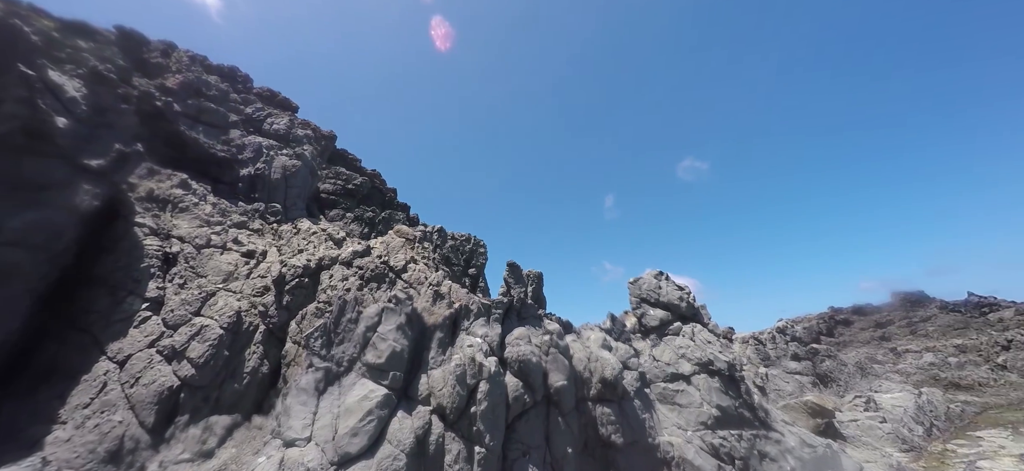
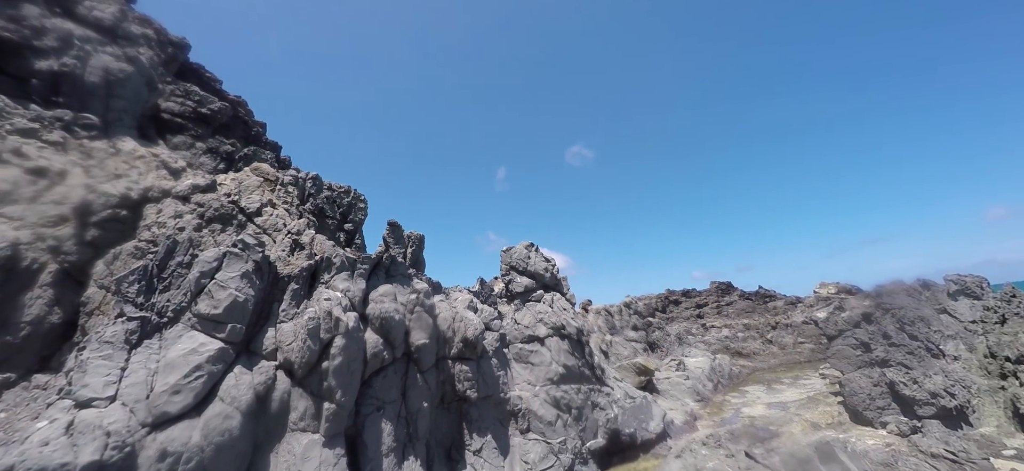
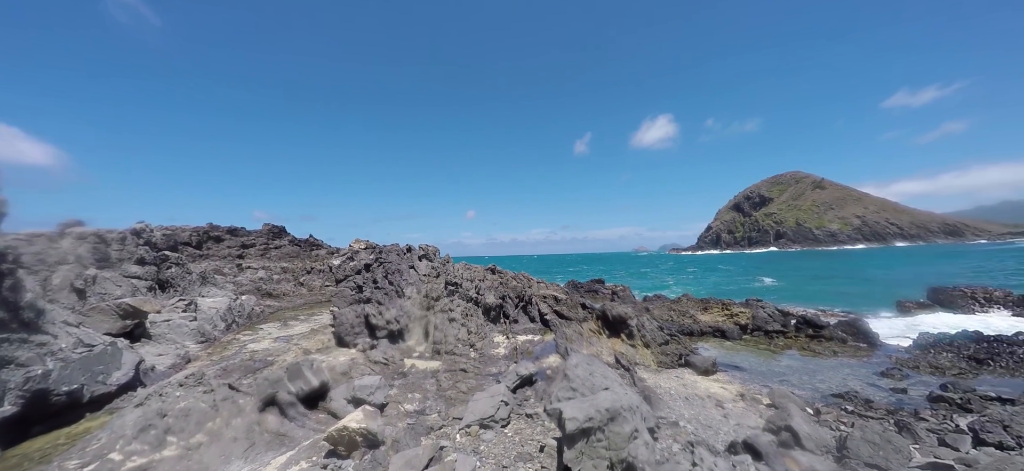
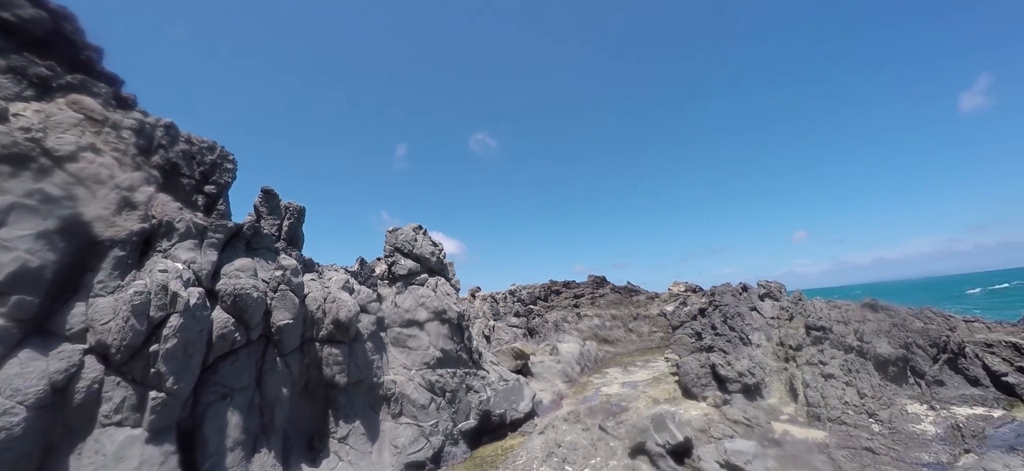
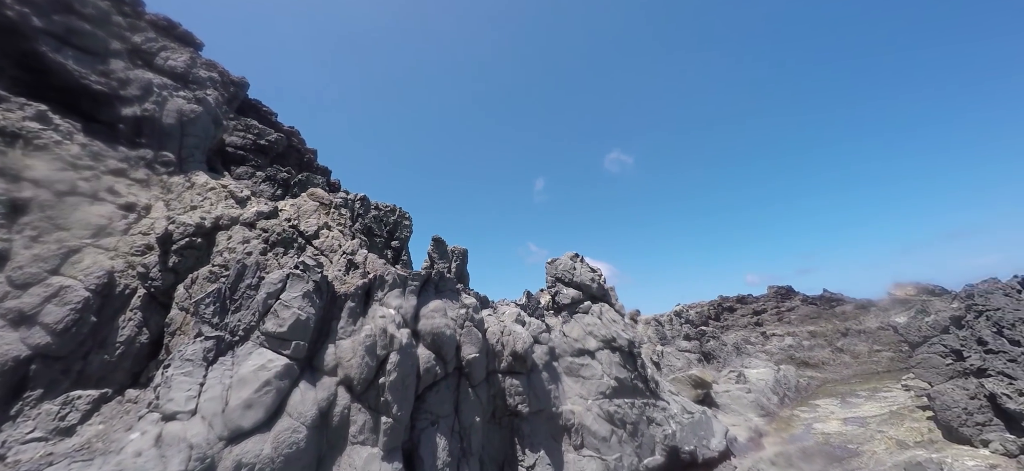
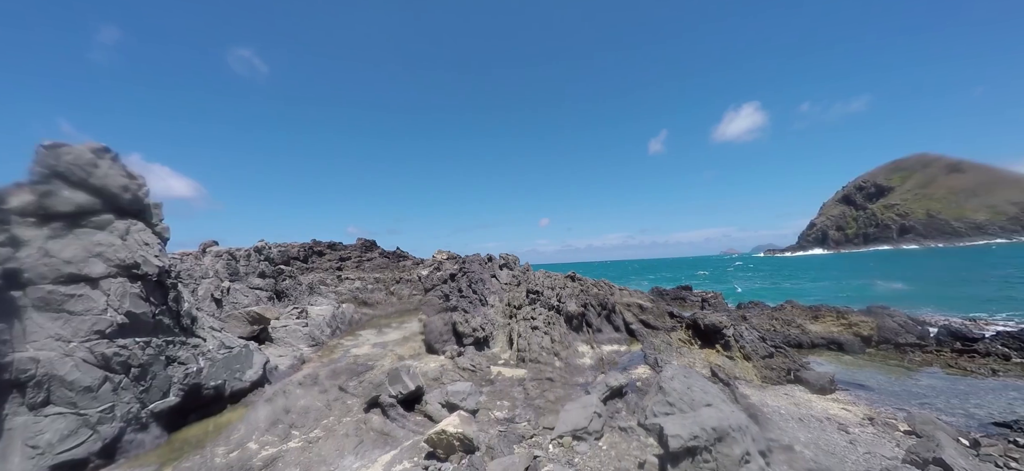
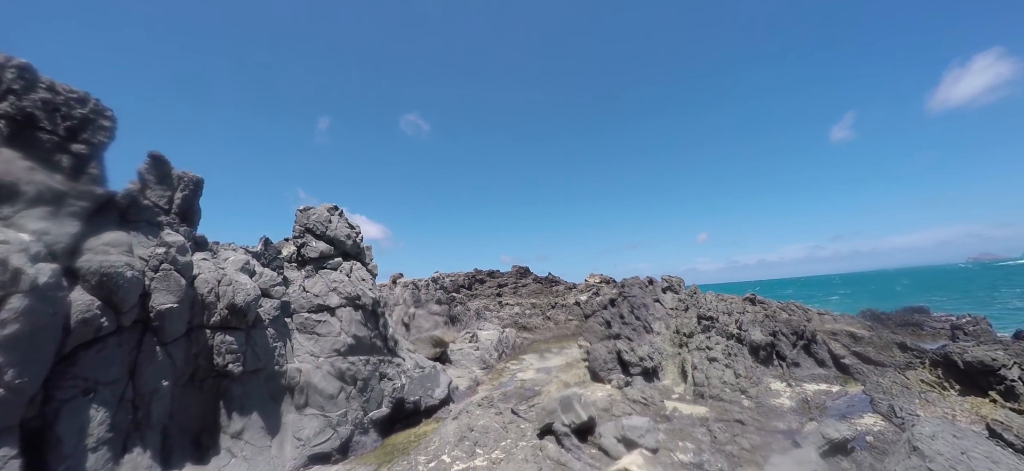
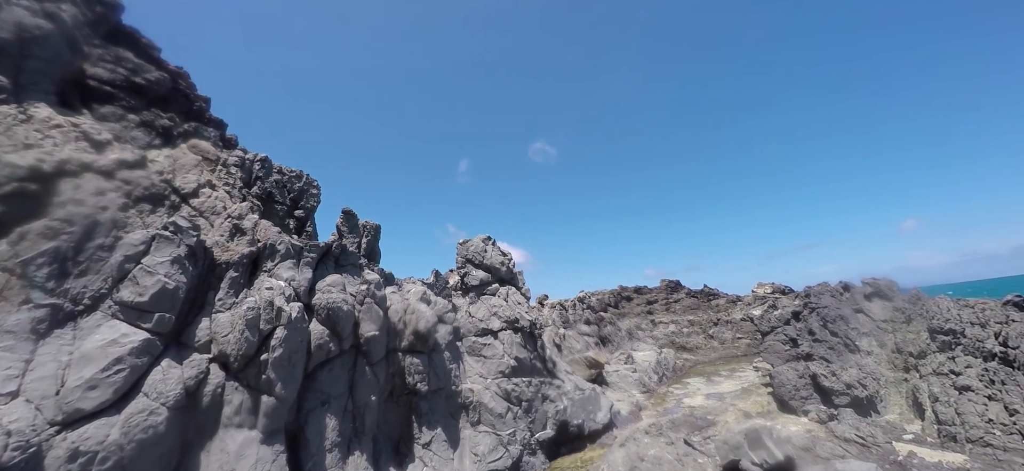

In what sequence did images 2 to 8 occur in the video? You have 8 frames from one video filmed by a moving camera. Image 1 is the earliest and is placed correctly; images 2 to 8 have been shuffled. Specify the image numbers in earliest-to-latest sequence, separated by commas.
5, 2, 8, 4, 7, 6, 3
